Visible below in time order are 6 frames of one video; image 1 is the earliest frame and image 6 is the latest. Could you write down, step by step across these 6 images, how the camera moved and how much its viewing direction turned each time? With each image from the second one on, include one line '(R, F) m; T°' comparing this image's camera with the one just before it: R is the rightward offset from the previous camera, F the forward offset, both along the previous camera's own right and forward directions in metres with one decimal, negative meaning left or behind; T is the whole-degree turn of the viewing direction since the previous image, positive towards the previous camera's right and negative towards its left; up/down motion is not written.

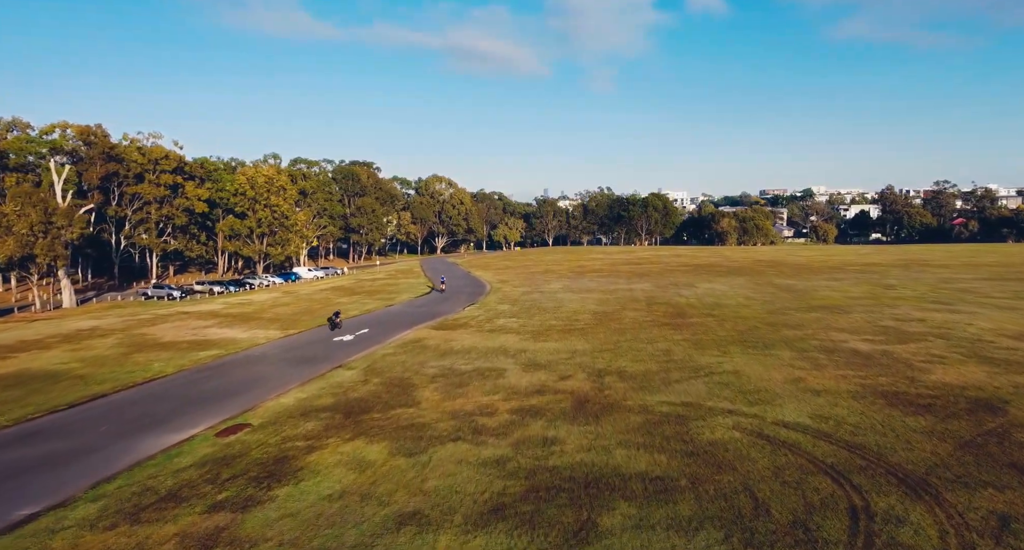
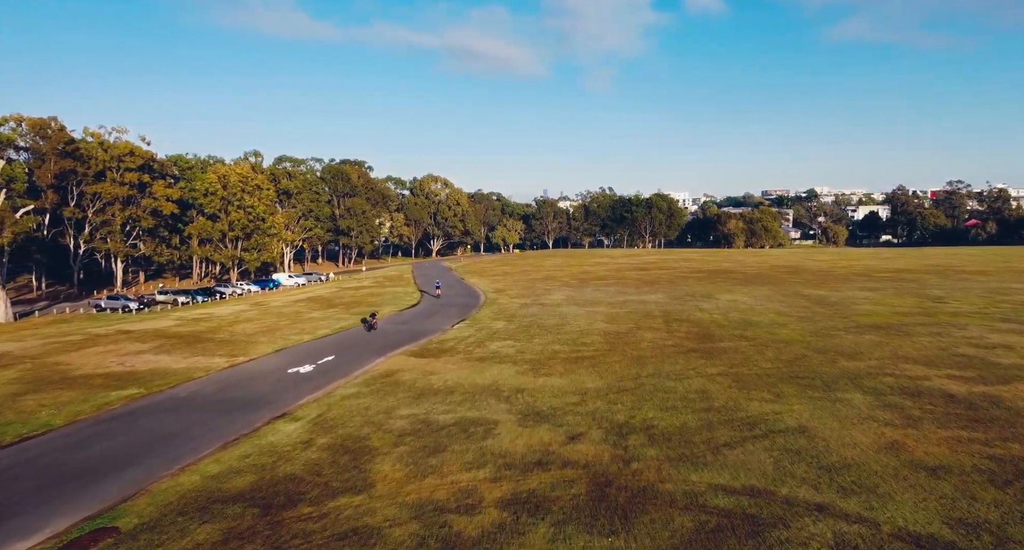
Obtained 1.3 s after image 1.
(+0.2, +6.1) m; 0°
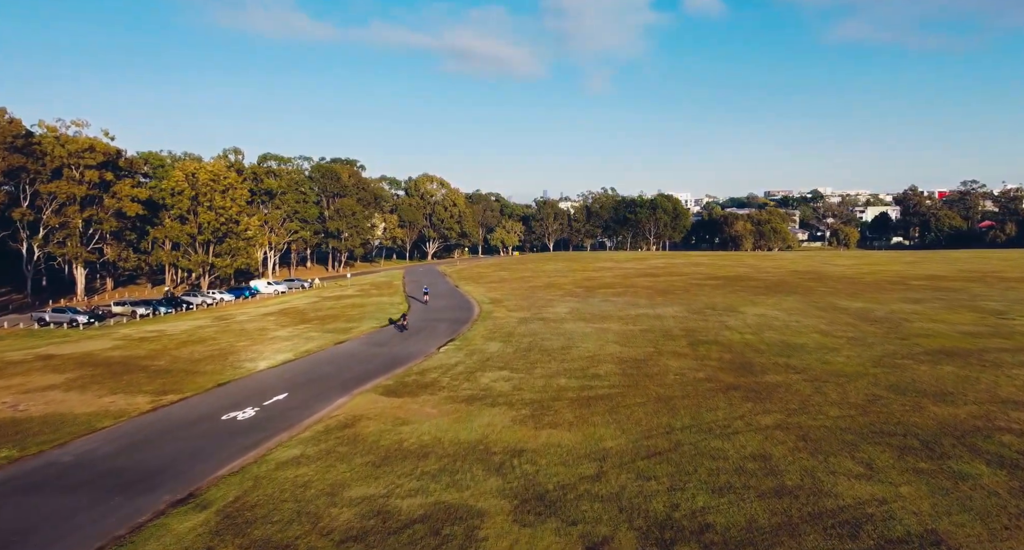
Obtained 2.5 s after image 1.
(+0.1, +5.8) m; 0°
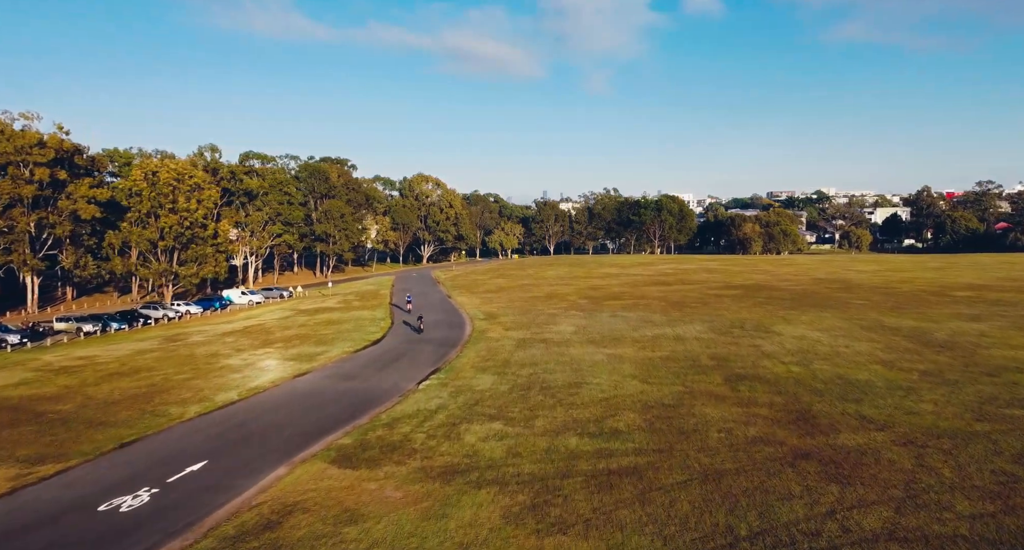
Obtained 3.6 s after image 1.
(+0.2, +6.0) m; 0°
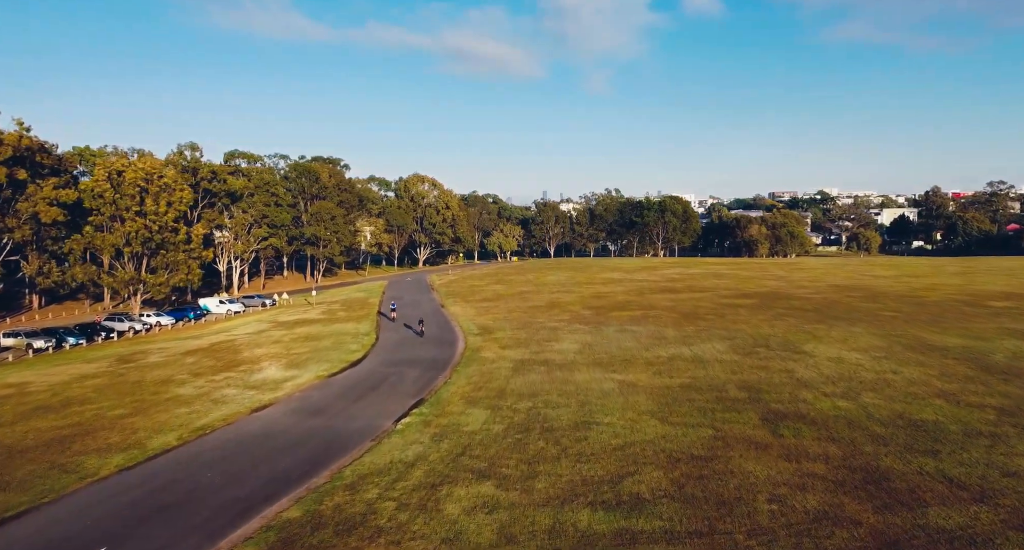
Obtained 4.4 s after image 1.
(+0.1, +4.3) m; 0°
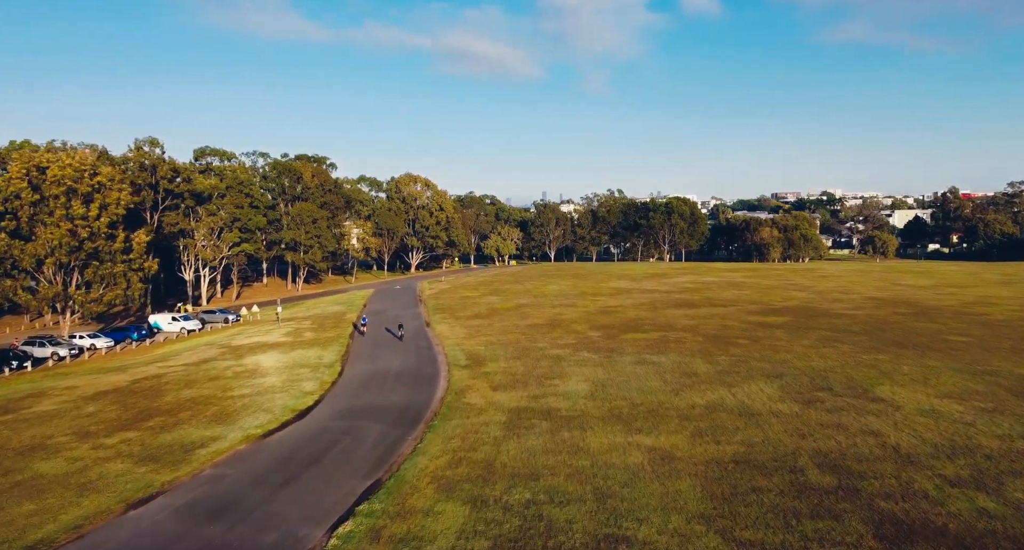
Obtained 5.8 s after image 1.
(+0.2, +7.5) m; 0°
